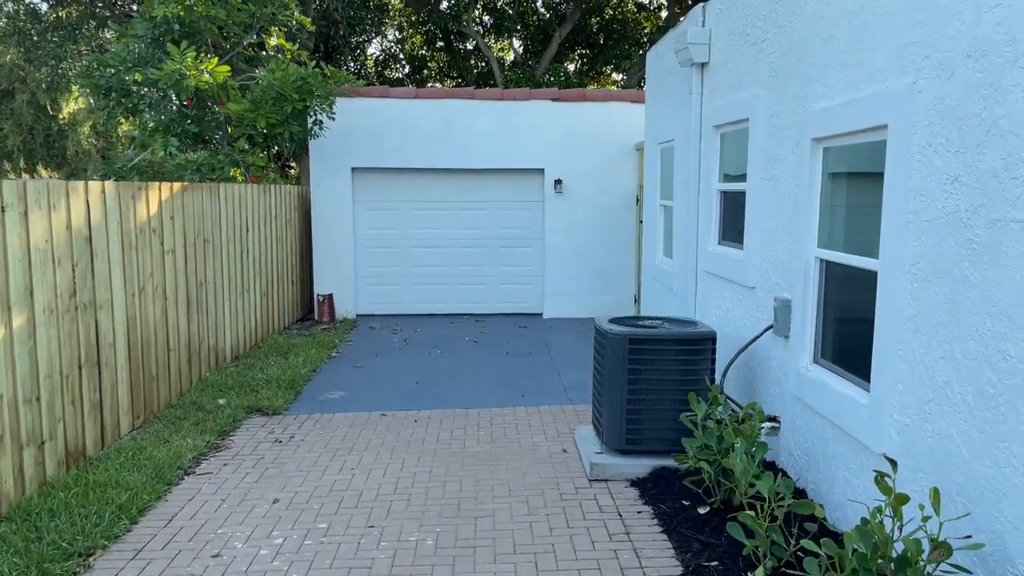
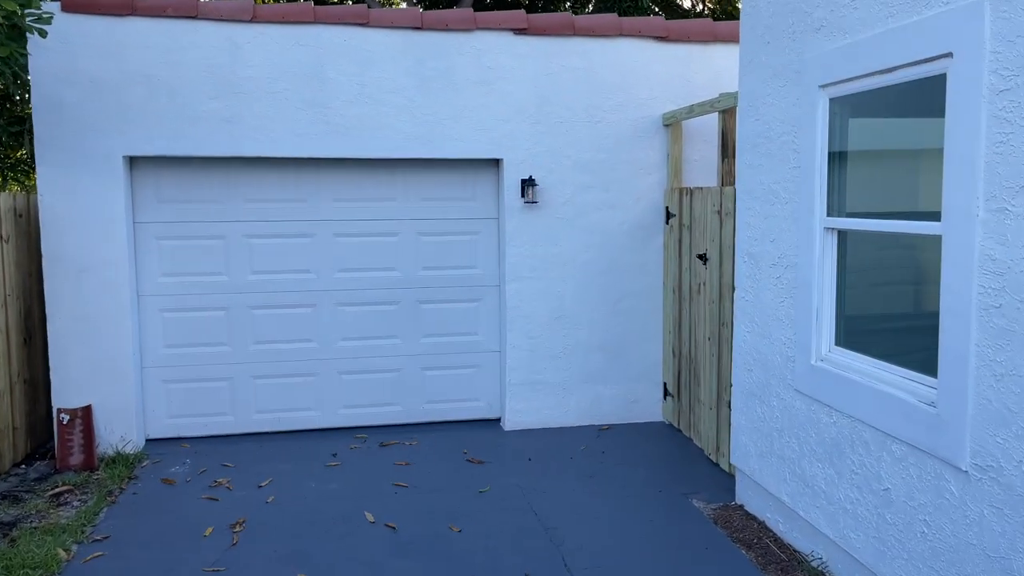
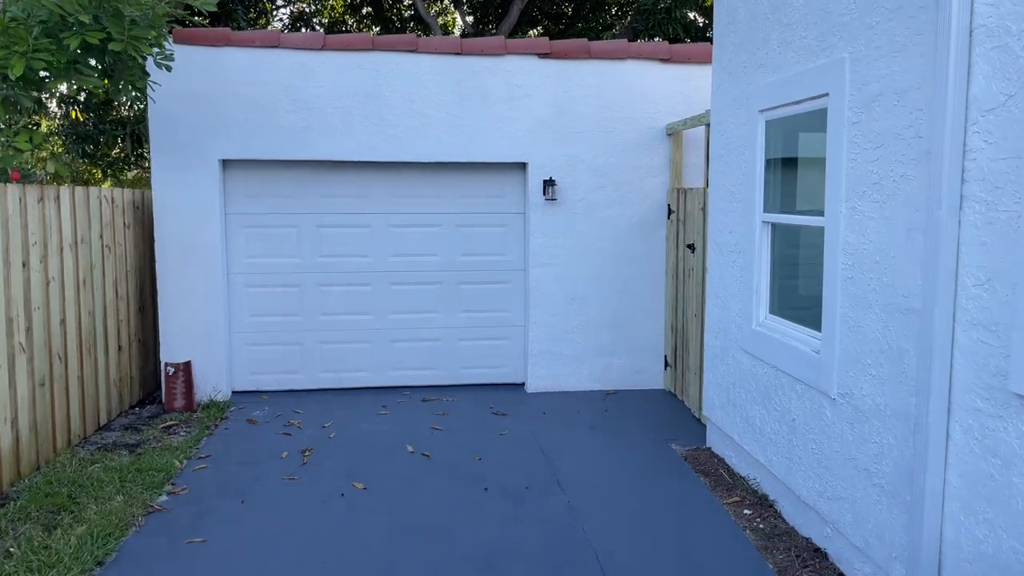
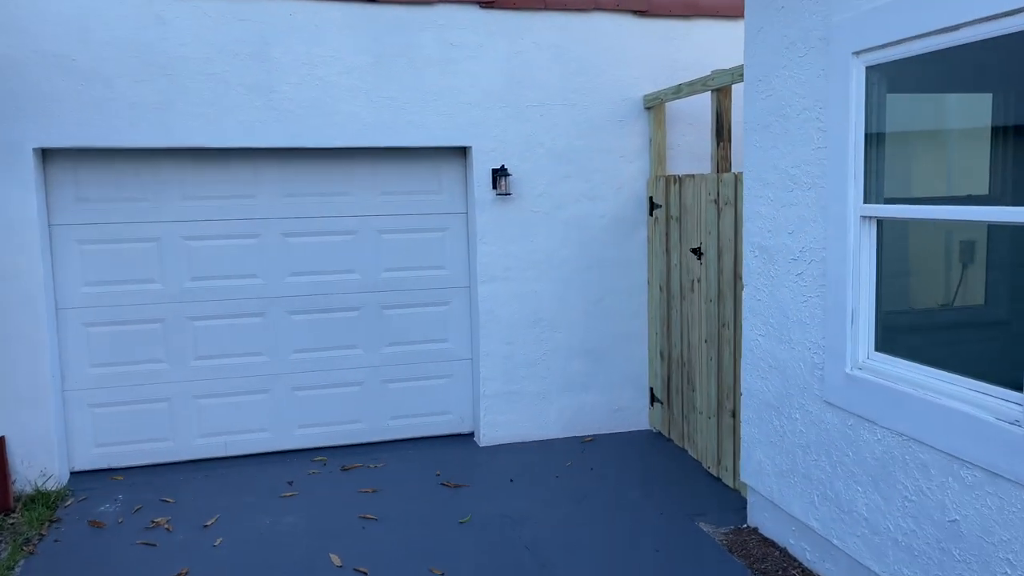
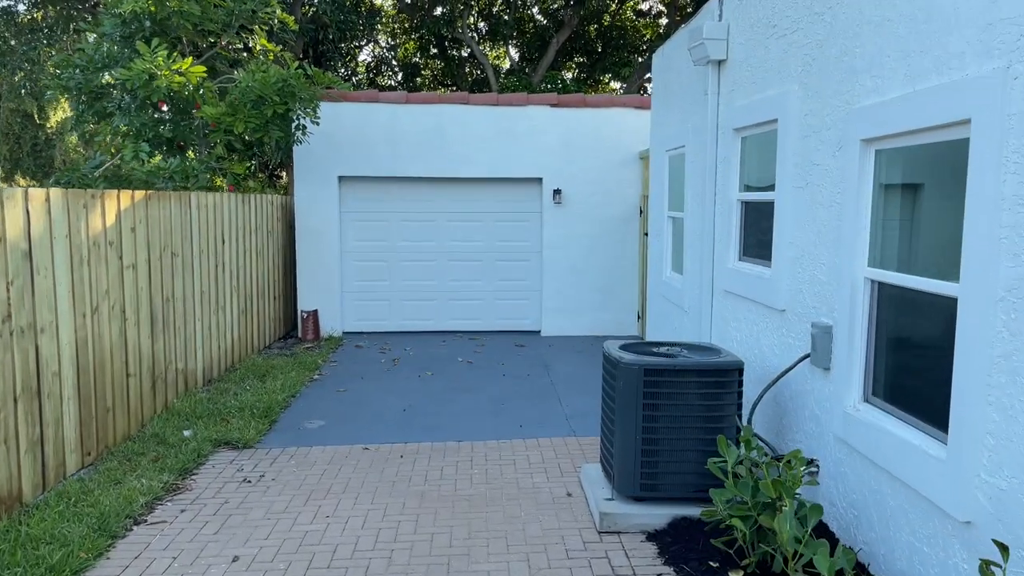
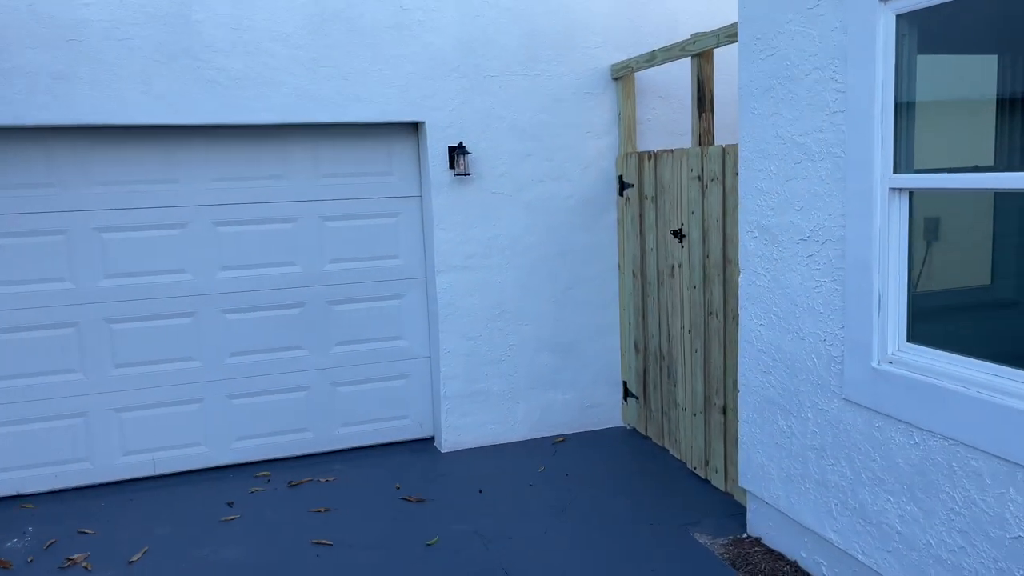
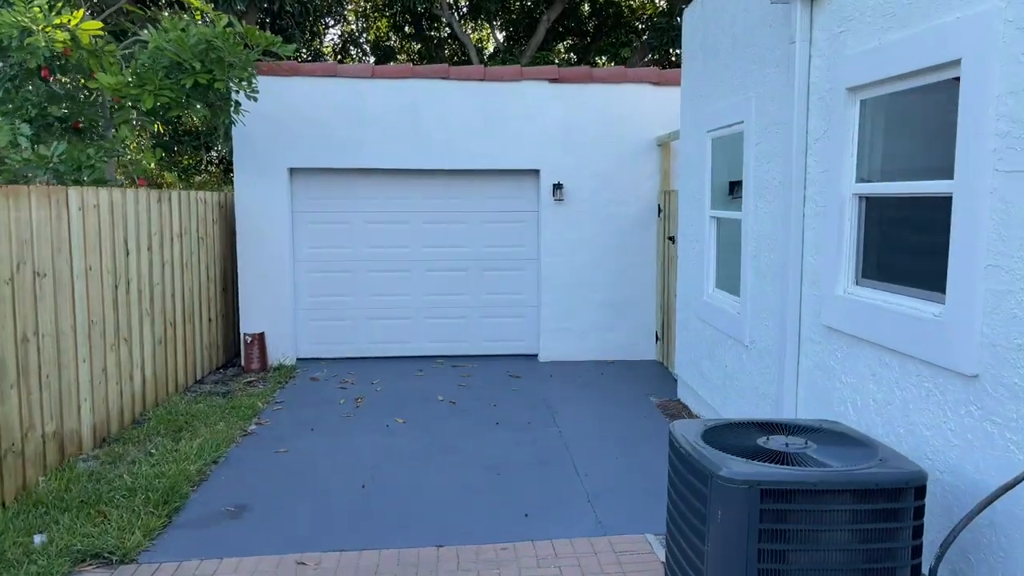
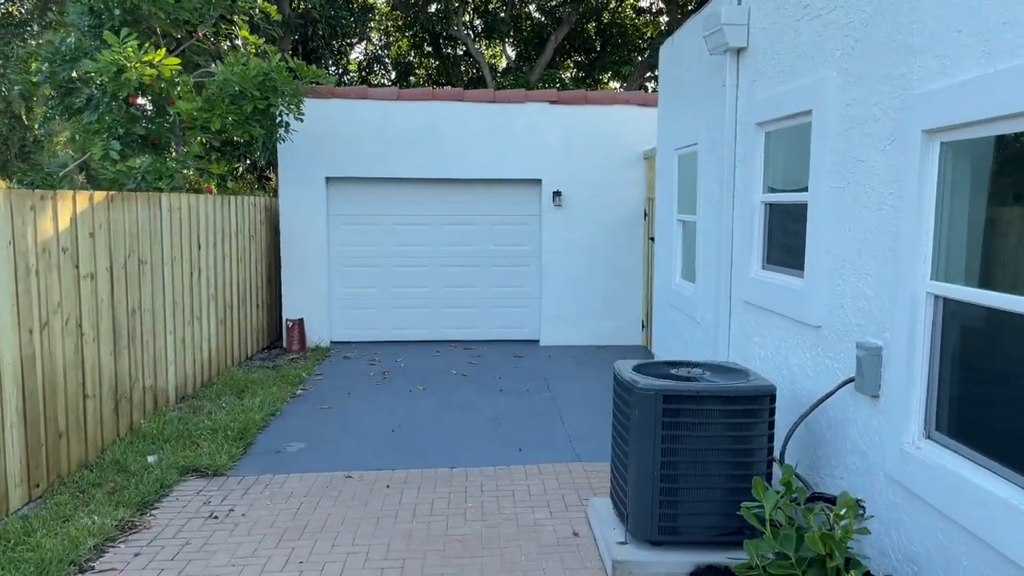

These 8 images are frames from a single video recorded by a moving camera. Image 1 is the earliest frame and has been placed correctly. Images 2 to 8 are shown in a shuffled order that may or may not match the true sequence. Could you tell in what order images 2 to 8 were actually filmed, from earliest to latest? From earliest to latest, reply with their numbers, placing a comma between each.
5, 8, 7, 3, 2, 4, 6
